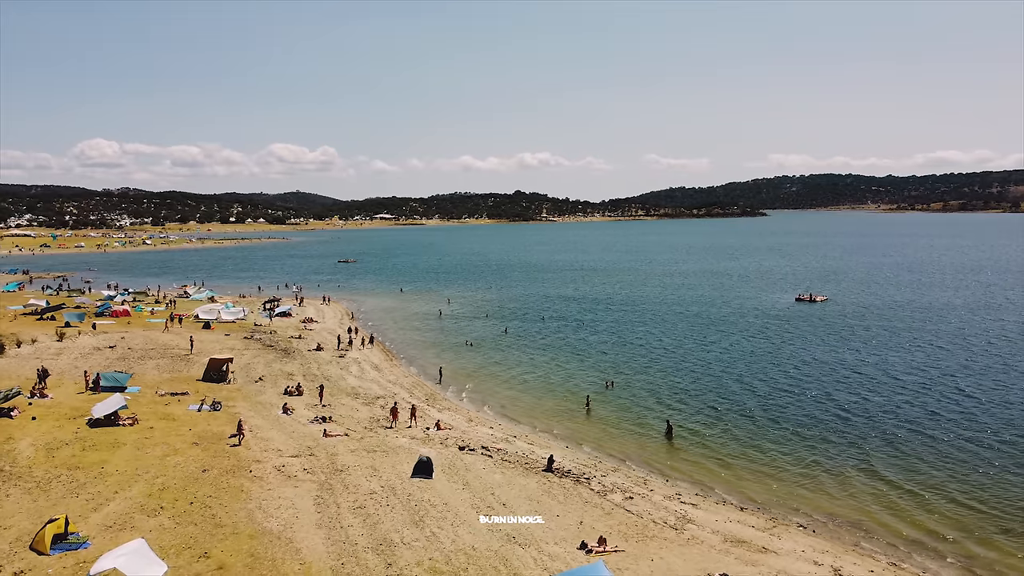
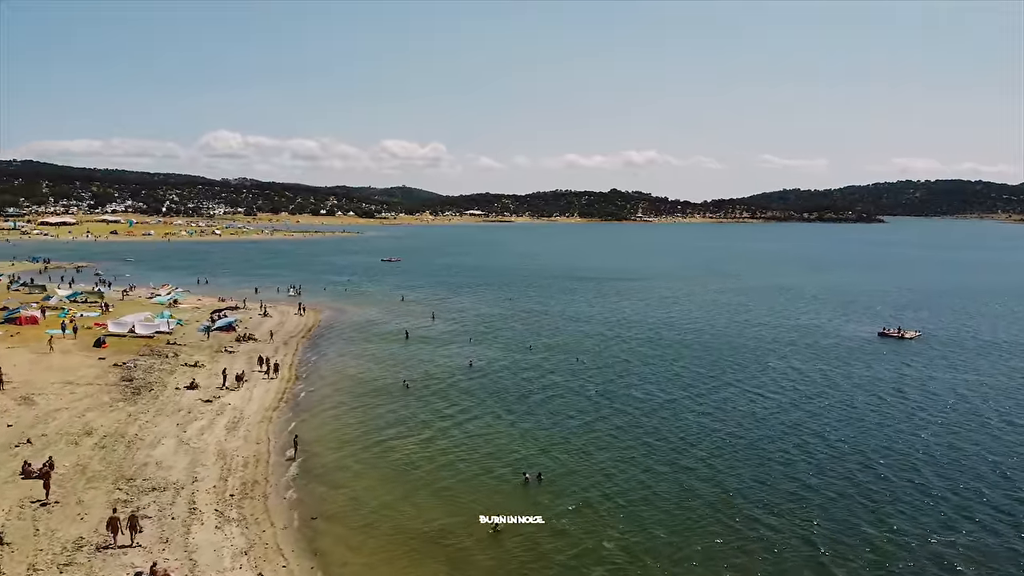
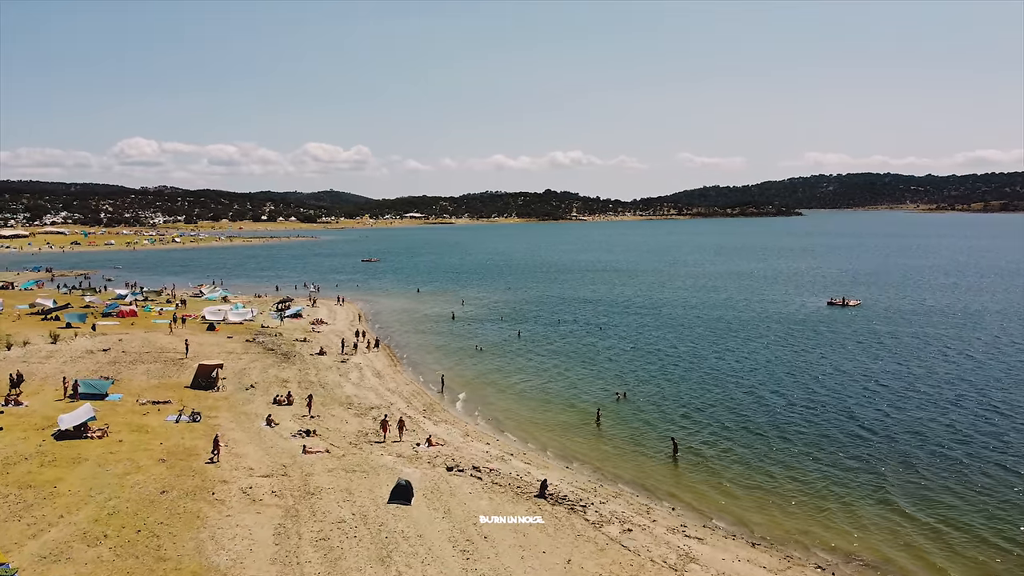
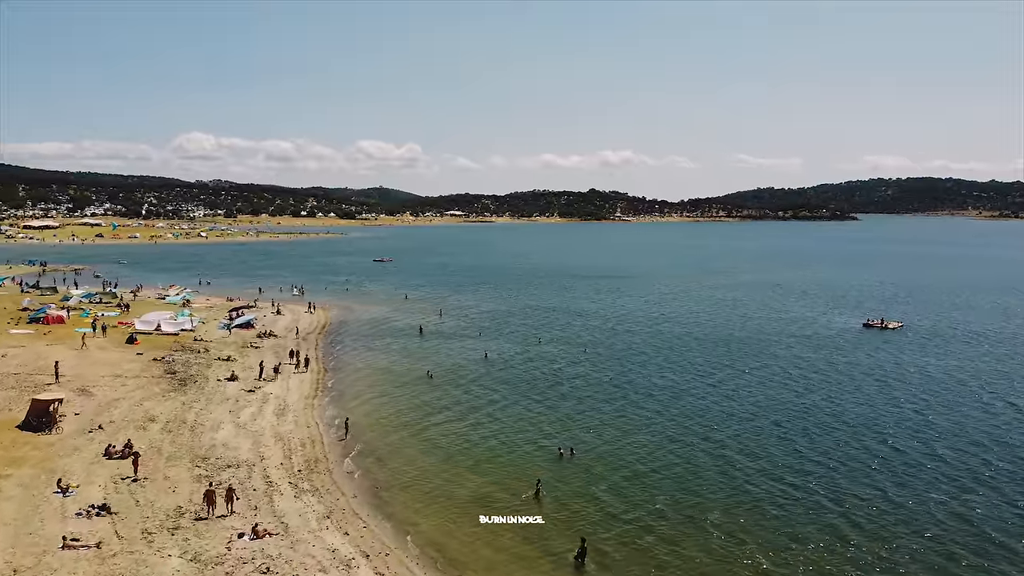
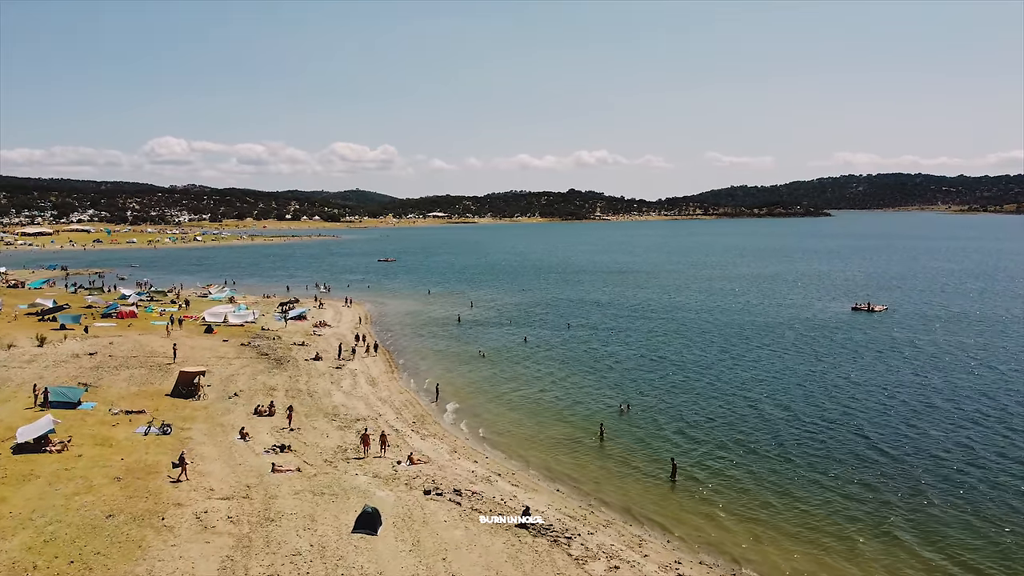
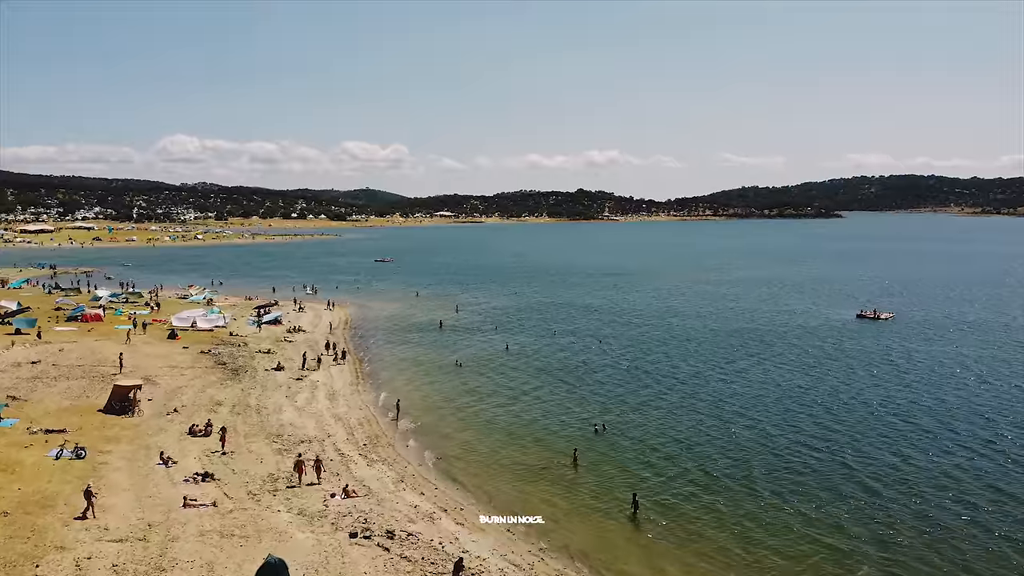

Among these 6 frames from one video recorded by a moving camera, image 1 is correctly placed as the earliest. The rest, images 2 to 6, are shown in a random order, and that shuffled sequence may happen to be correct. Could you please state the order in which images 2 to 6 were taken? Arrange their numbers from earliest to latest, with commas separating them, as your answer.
3, 5, 6, 4, 2
